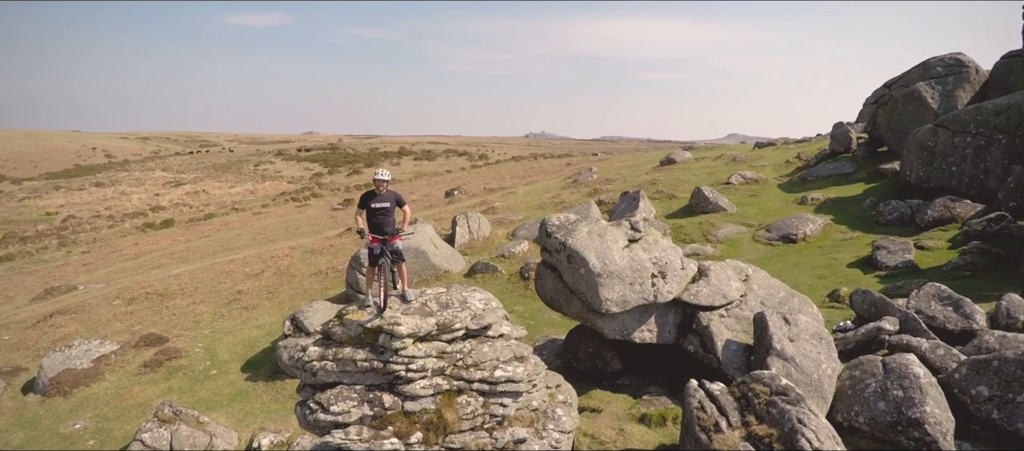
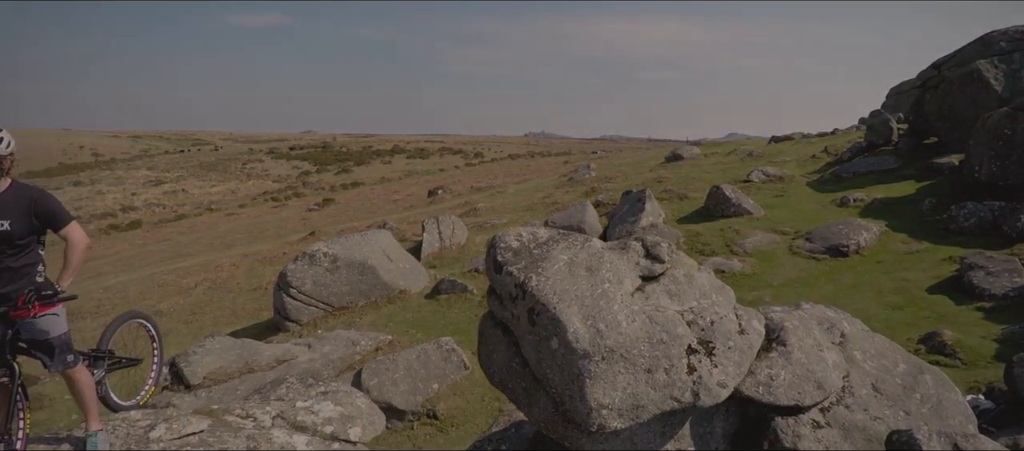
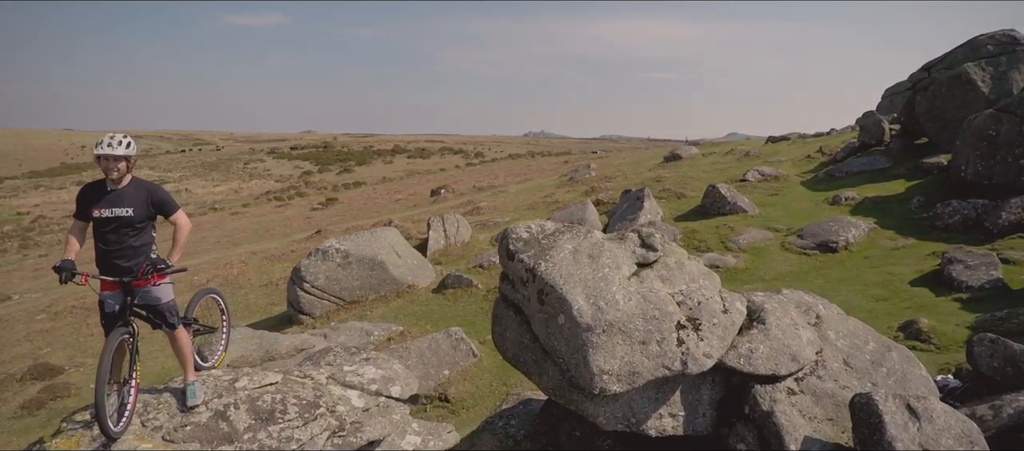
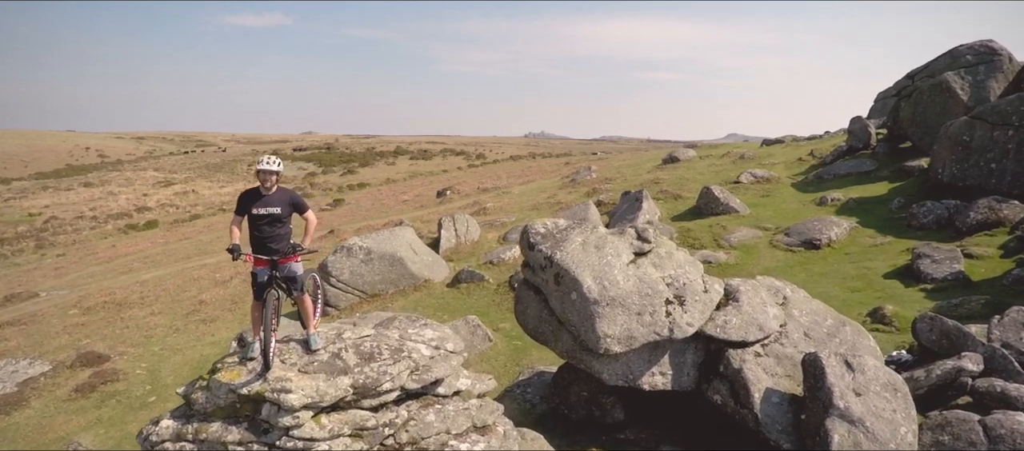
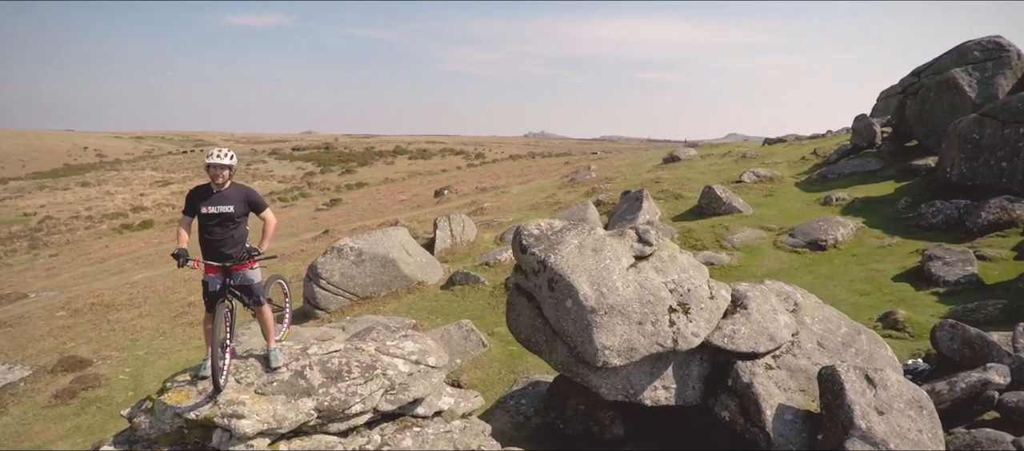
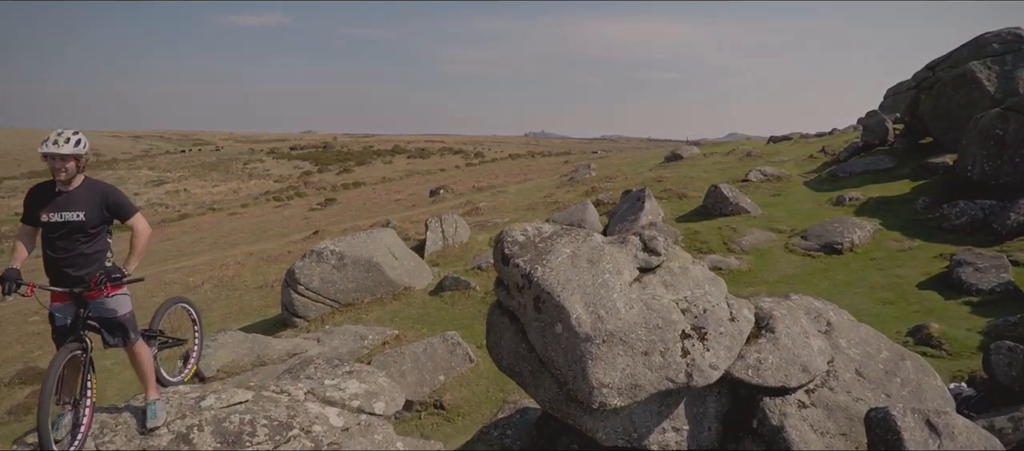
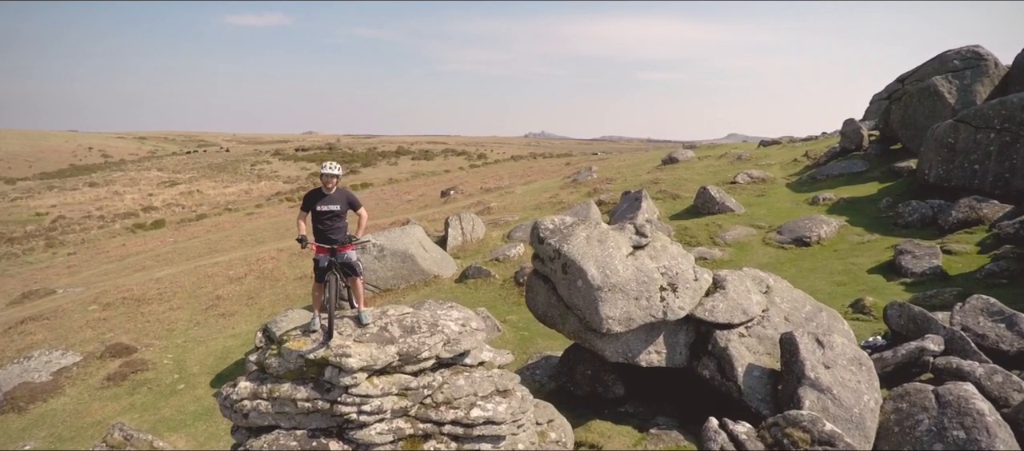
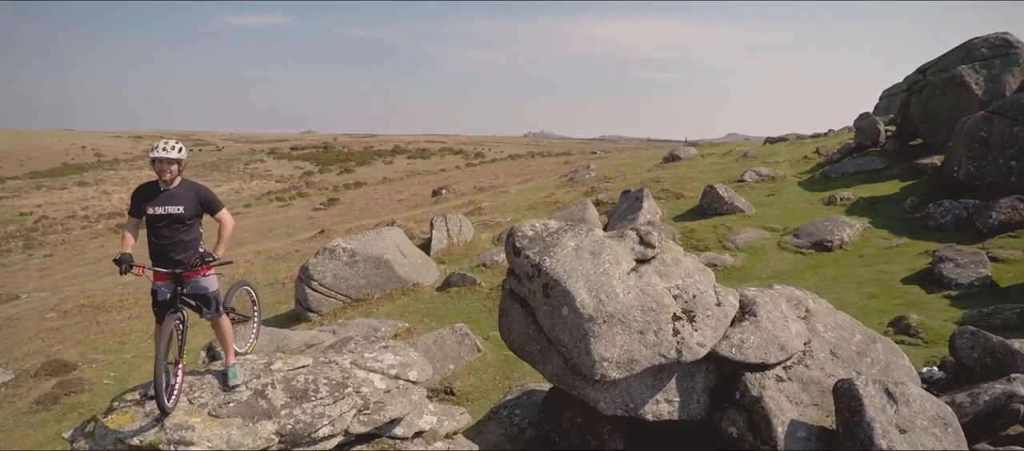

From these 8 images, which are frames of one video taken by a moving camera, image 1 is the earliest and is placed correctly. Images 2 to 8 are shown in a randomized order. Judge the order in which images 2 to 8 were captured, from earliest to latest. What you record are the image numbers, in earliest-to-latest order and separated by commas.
7, 4, 5, 8, 3, 6, 2
